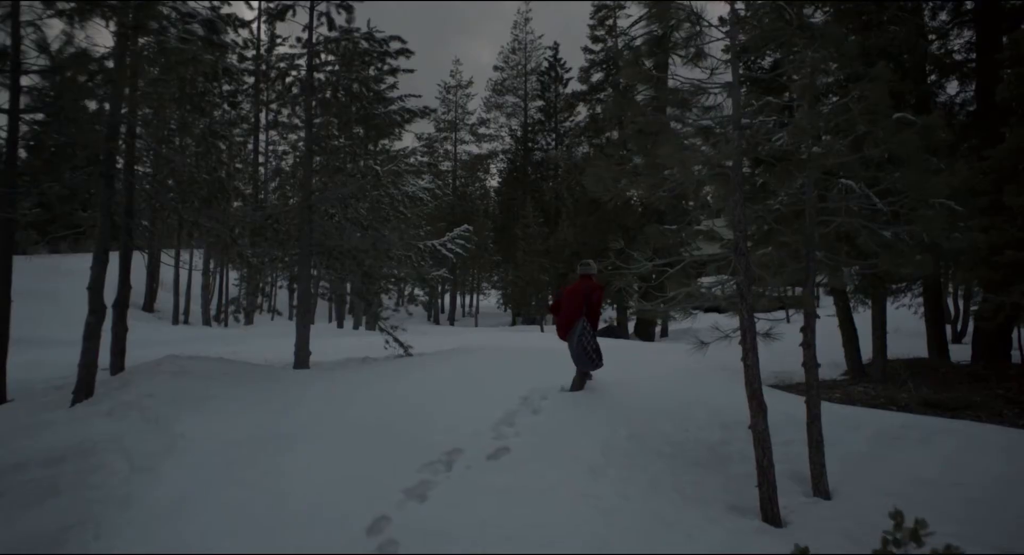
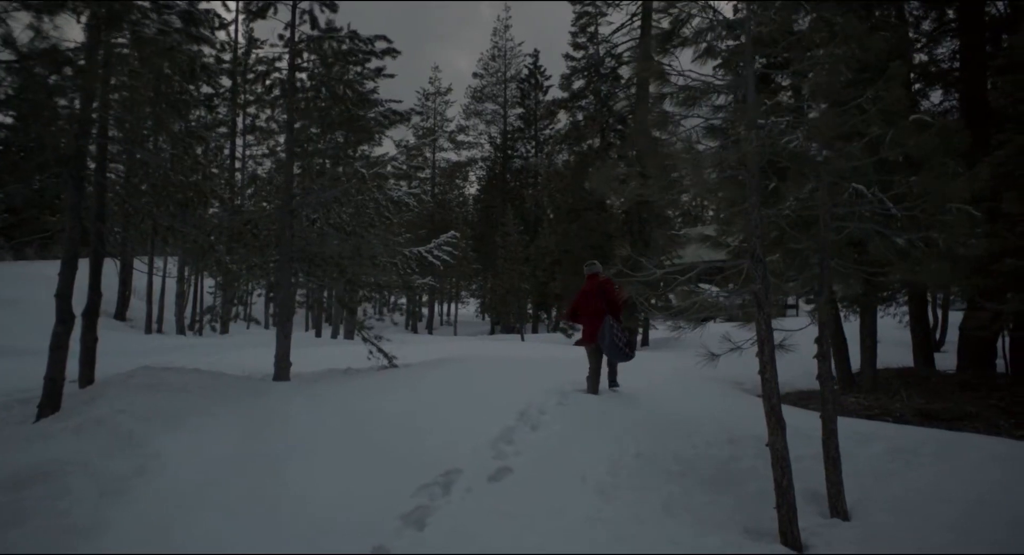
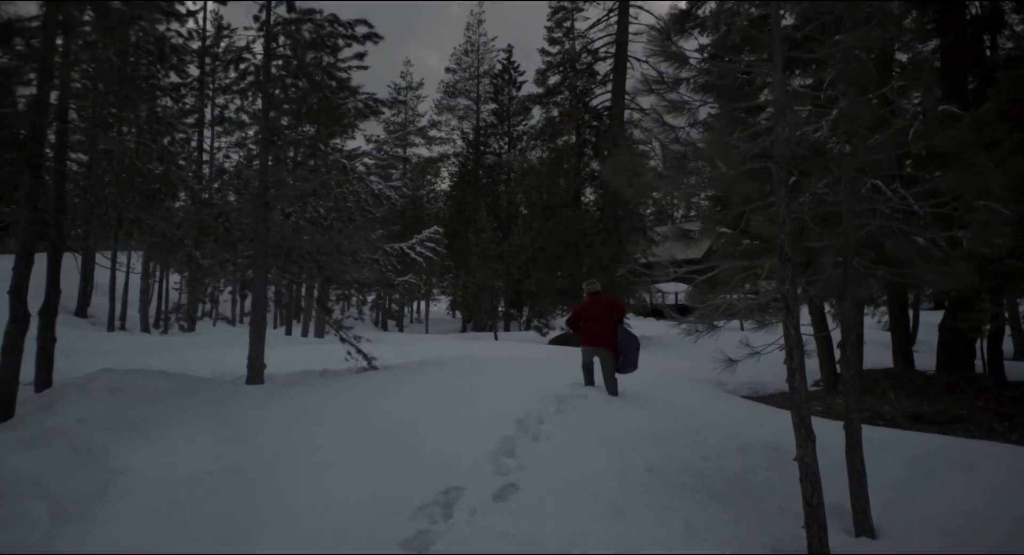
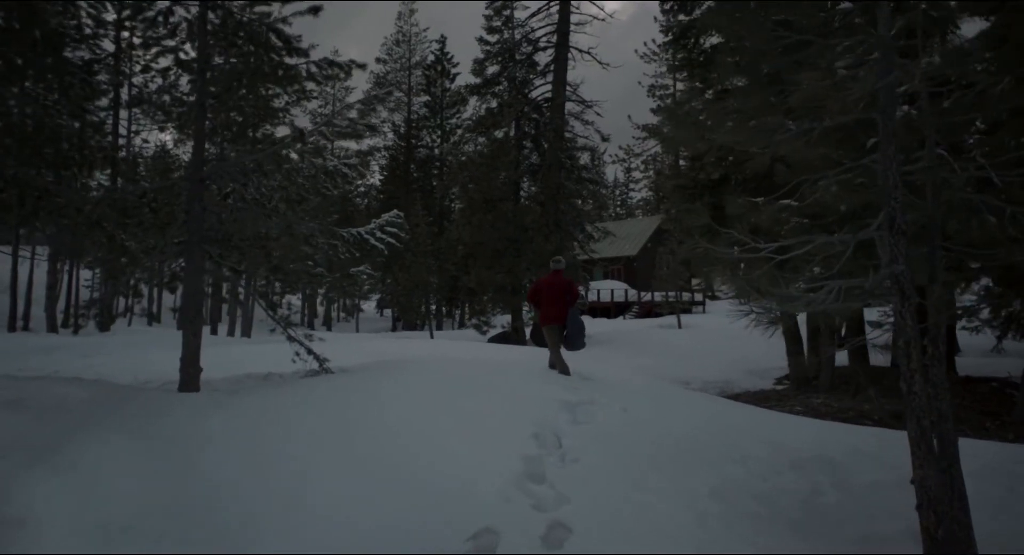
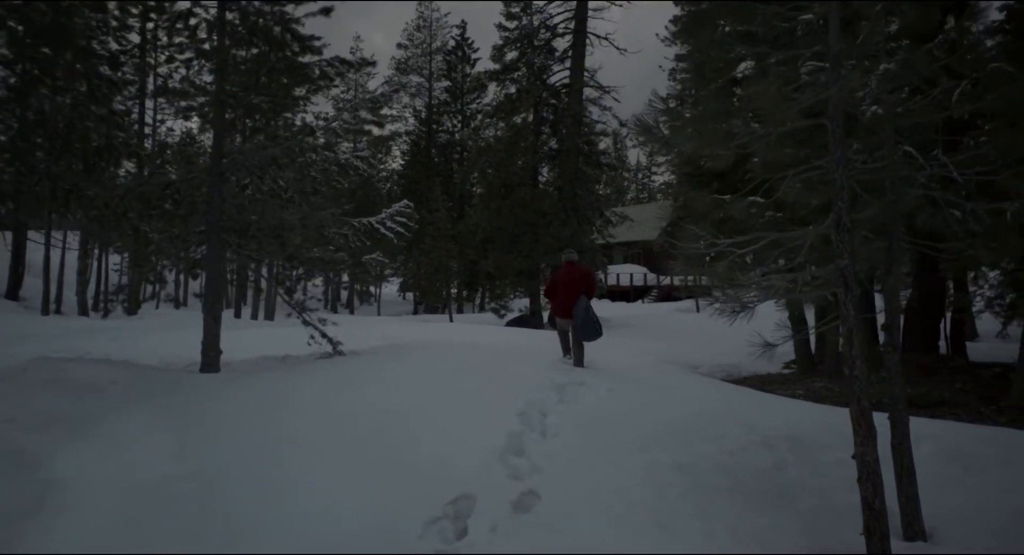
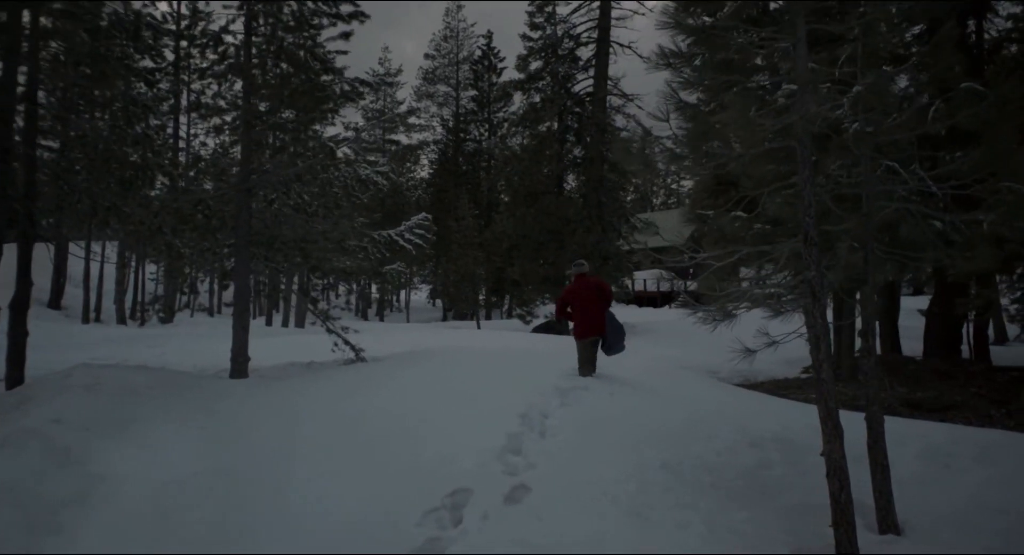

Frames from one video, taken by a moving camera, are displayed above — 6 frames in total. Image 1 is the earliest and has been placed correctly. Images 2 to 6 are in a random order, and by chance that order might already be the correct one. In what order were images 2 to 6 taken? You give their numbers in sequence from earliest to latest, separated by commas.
2, 3, 6, 5, 4
